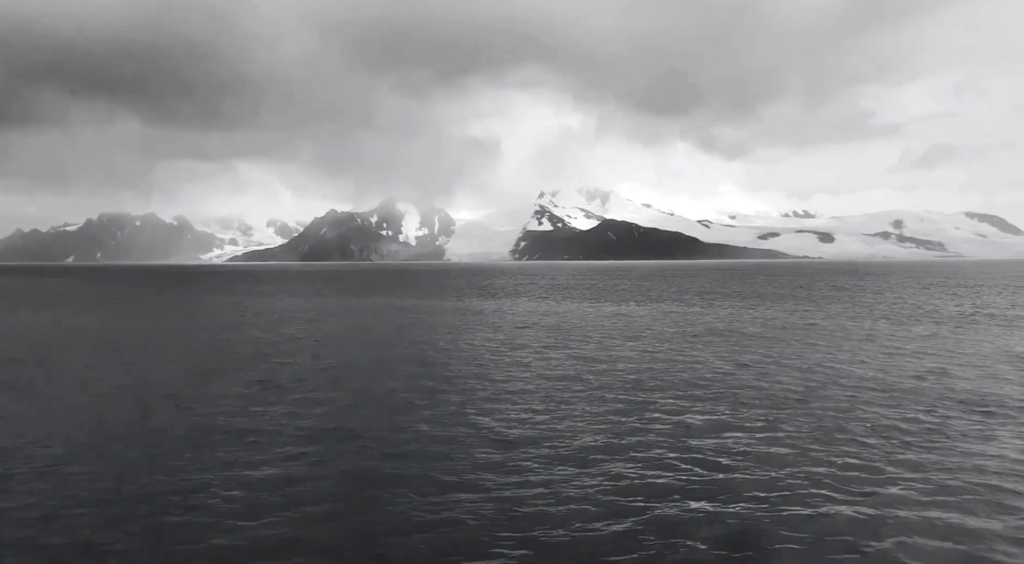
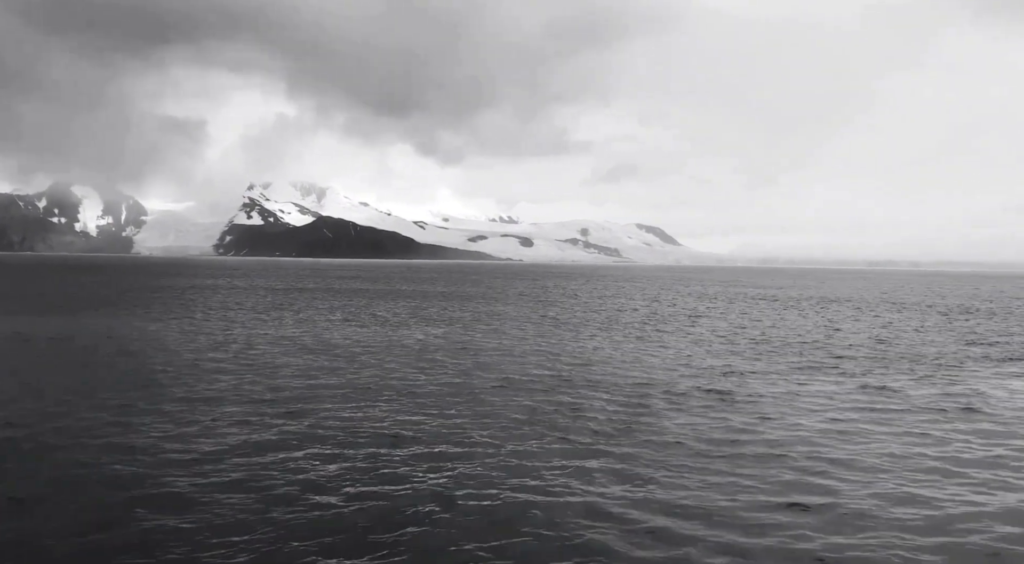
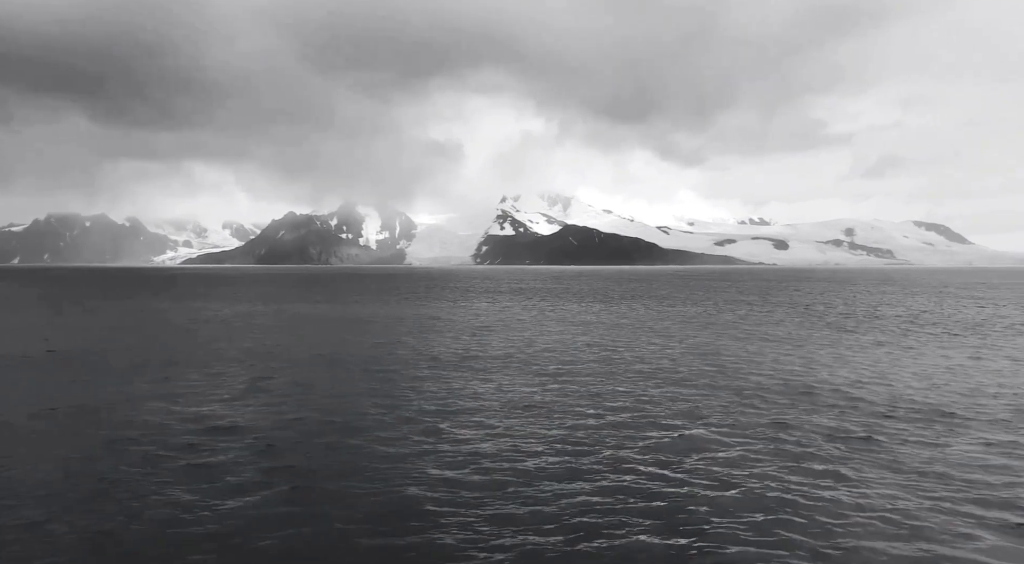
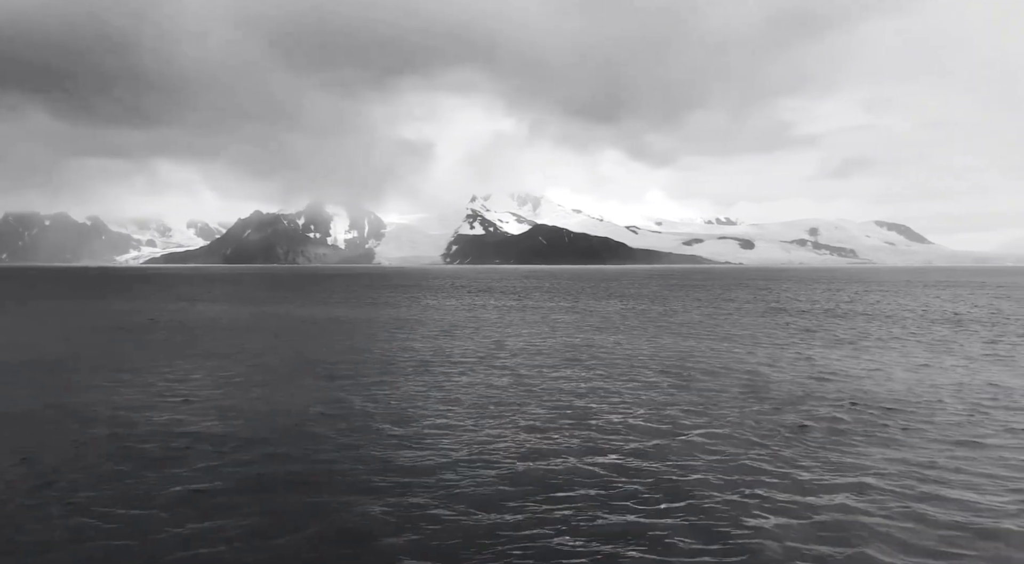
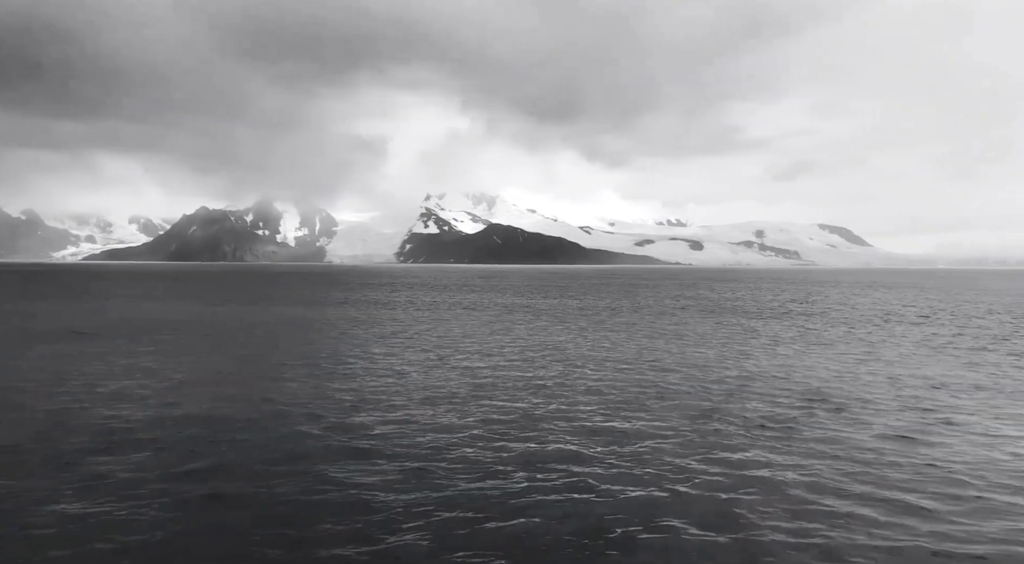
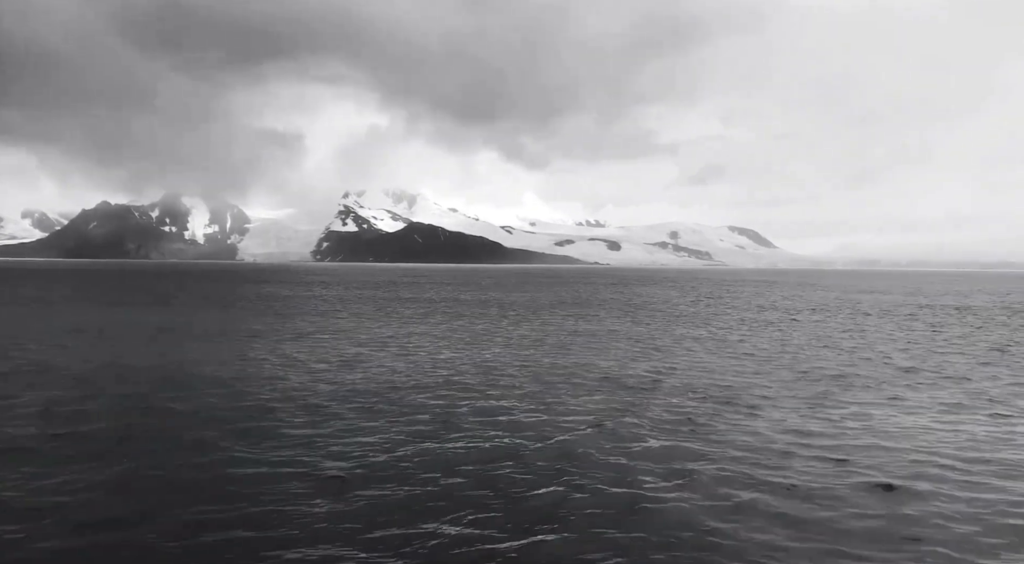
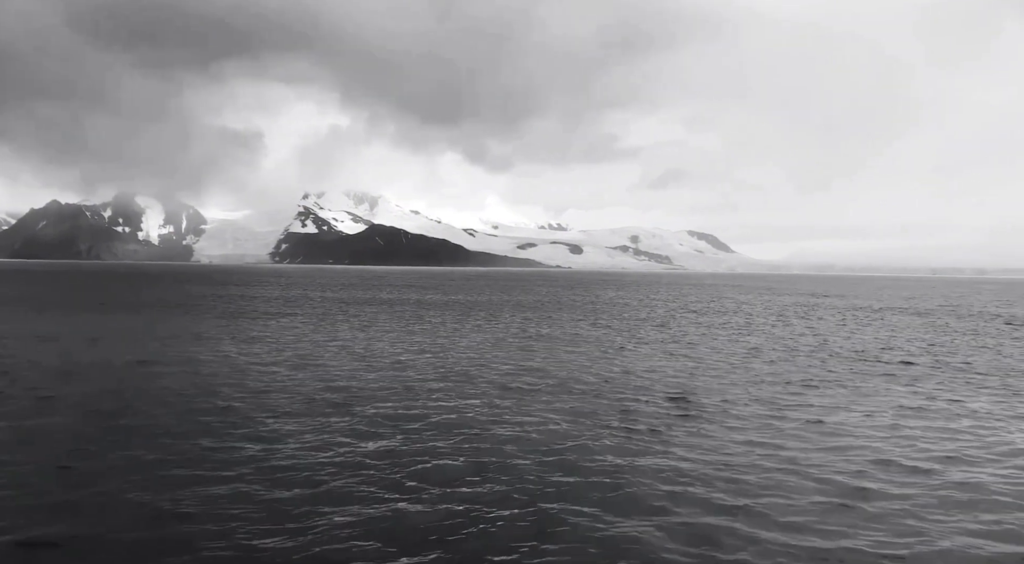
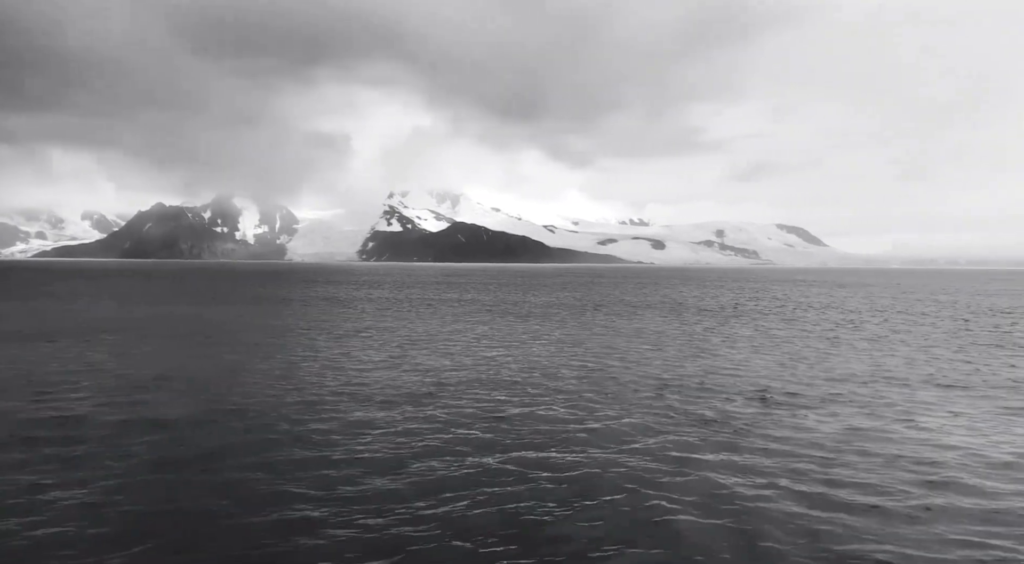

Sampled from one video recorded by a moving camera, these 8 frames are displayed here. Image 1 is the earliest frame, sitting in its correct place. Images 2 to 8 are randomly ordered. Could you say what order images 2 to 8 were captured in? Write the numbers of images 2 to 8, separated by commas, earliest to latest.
3, 4, 5, 8, 6, 7, 2
